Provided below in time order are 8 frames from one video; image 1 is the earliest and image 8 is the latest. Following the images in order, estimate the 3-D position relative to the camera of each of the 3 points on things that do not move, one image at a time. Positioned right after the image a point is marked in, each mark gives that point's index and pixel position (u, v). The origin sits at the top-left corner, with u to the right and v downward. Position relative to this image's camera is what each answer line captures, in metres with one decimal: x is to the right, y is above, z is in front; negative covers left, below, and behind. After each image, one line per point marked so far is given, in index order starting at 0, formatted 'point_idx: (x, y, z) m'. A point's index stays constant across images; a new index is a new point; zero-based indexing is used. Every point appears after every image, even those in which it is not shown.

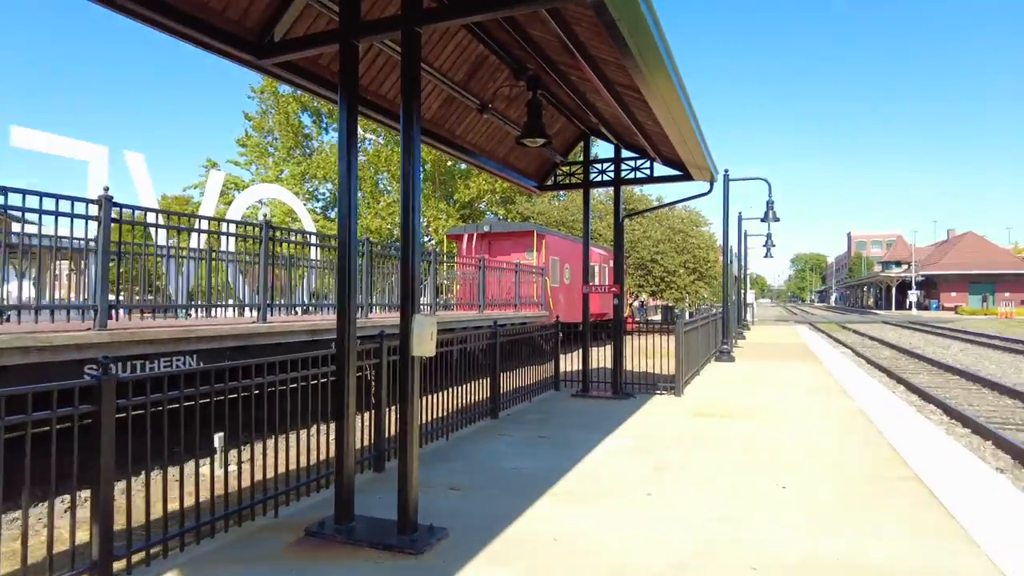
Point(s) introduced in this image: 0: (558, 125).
0: (+0.7, +2.6, +10.5) m
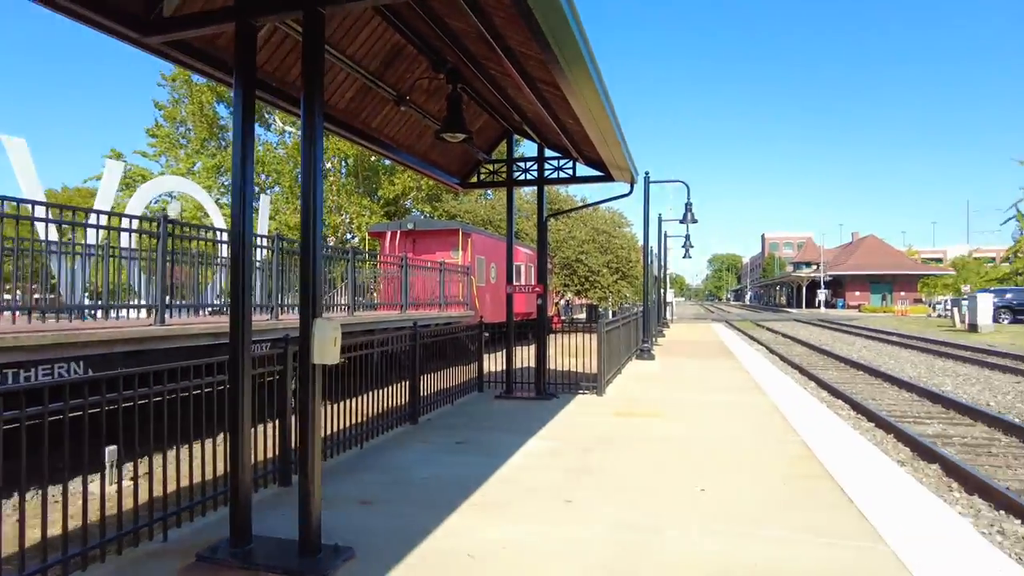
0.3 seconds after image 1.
0: (-0.5, +2.6, +10.3) m
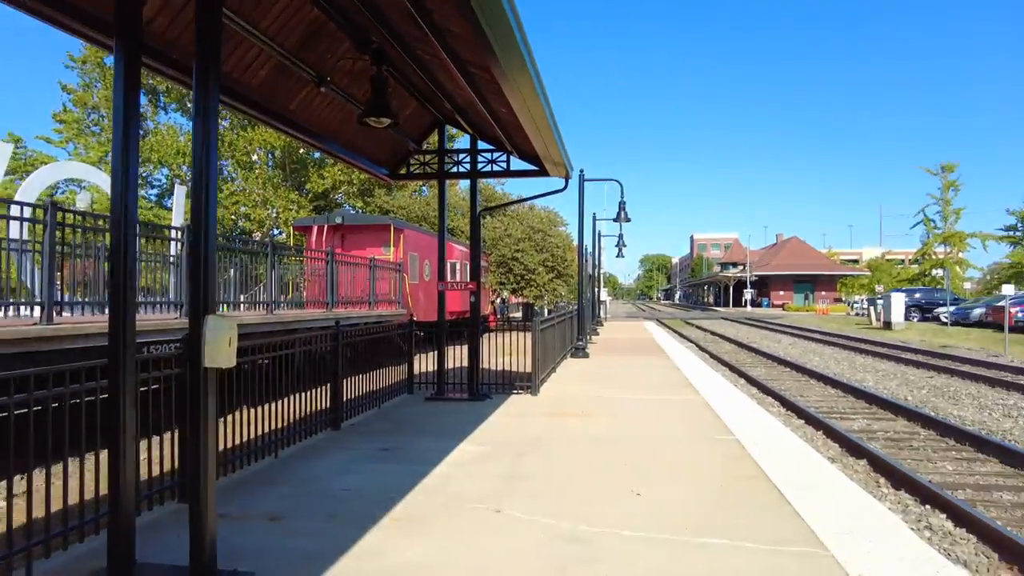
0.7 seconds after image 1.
0: (-1.6, +2.7, +9.8) m
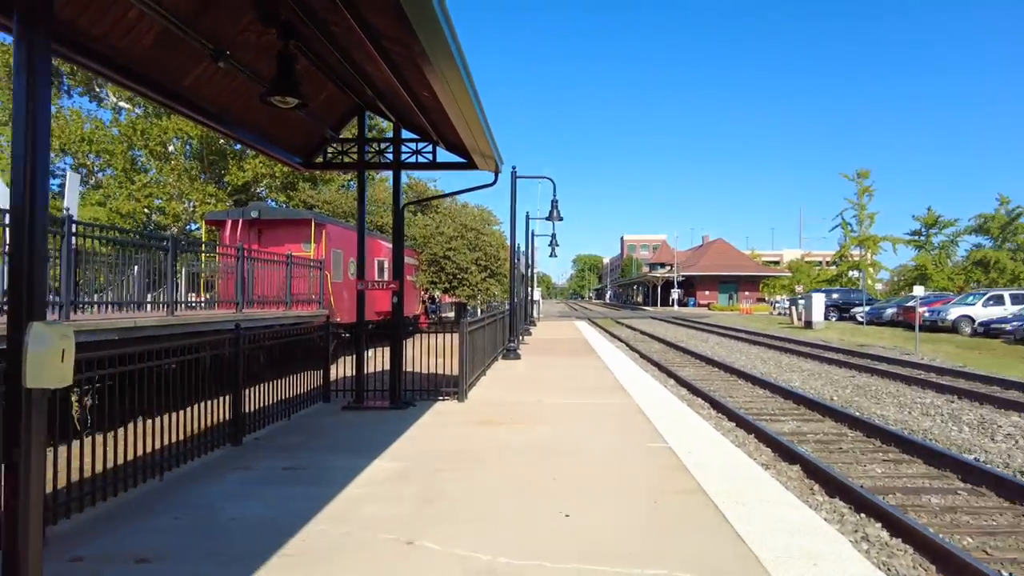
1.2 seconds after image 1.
0: (-2.6, +2.7, +9.0) m
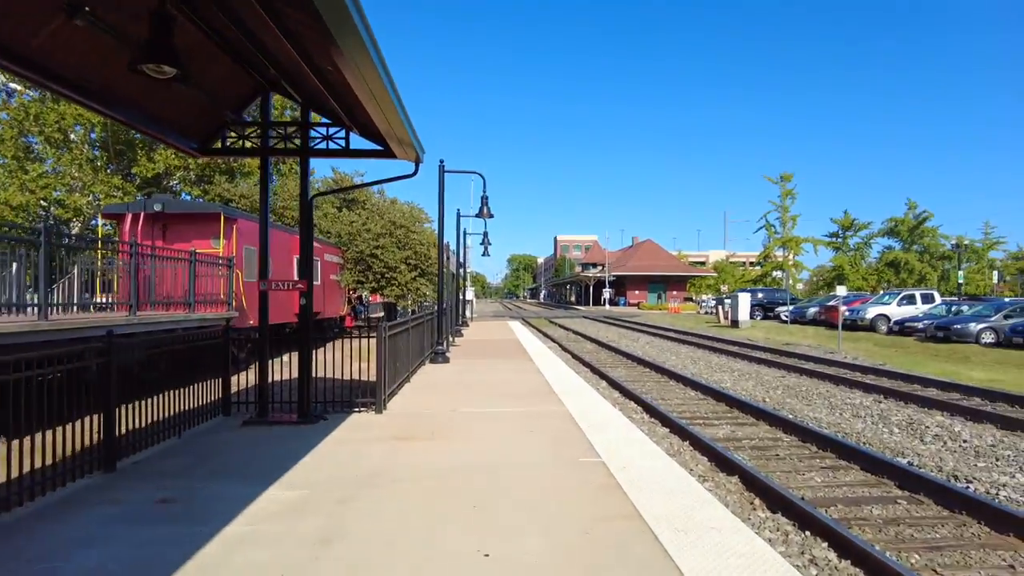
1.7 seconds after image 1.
0: (-3.6, +2.7, +8.0) m
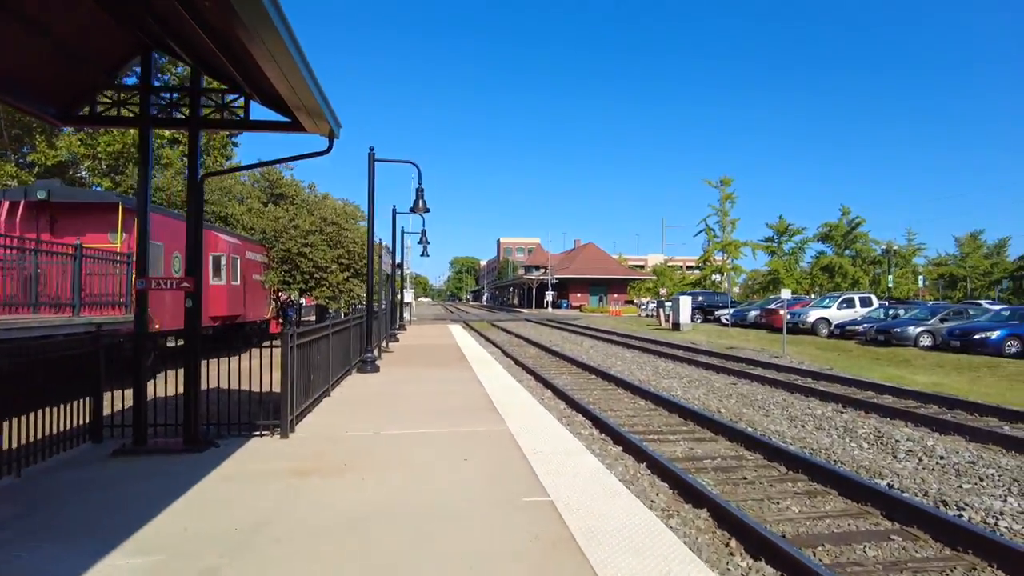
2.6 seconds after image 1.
0: (-4.3, +2.7, +6.4) m
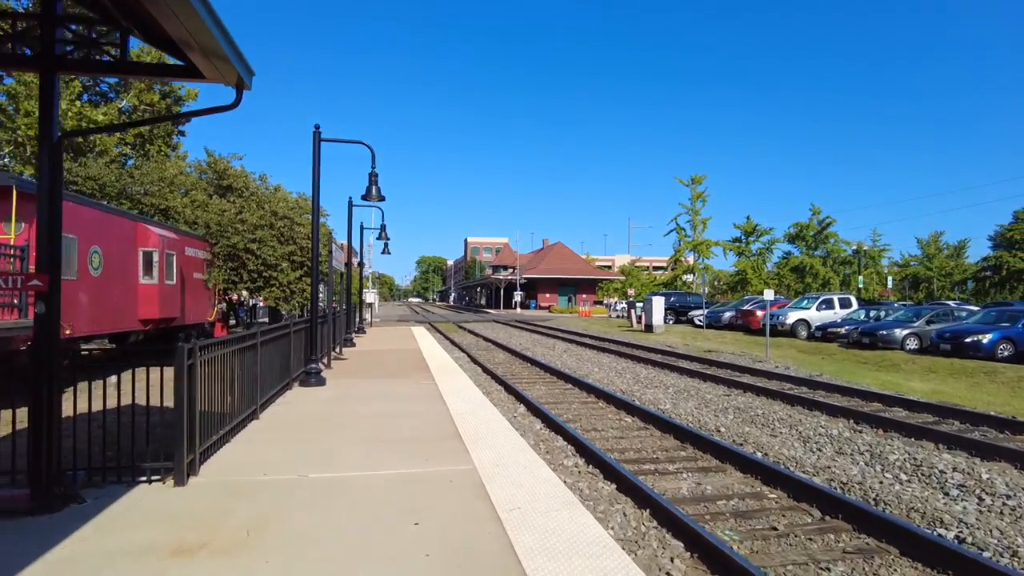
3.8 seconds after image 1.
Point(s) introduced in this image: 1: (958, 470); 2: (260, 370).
0: (-4.5, +2.7, +4.5) m
1: (+5.1, -2.1, +7.4) m
2: (-3.7, -1.2, +9.6) m
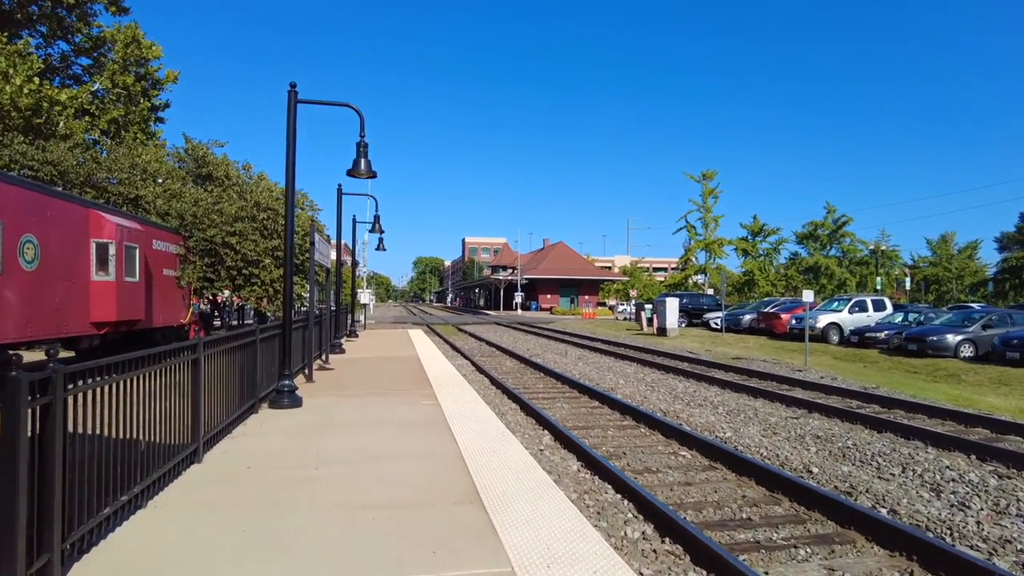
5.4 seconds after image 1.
0: (-4.1, +2.8, +2.1) m
1: (+5.4, -2.0, +5.1) m
2: (-3.3, -1.1, +7.3) m
